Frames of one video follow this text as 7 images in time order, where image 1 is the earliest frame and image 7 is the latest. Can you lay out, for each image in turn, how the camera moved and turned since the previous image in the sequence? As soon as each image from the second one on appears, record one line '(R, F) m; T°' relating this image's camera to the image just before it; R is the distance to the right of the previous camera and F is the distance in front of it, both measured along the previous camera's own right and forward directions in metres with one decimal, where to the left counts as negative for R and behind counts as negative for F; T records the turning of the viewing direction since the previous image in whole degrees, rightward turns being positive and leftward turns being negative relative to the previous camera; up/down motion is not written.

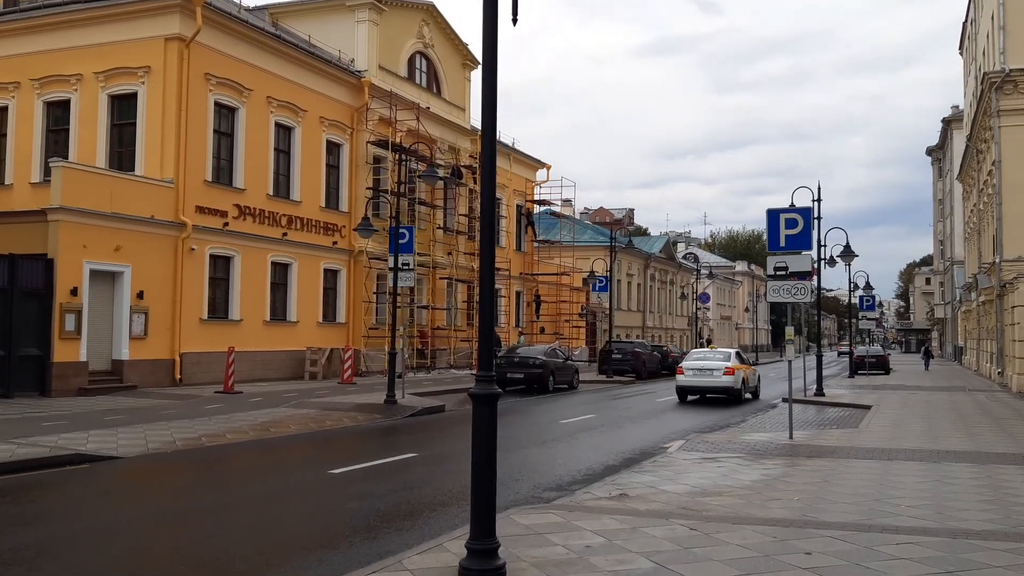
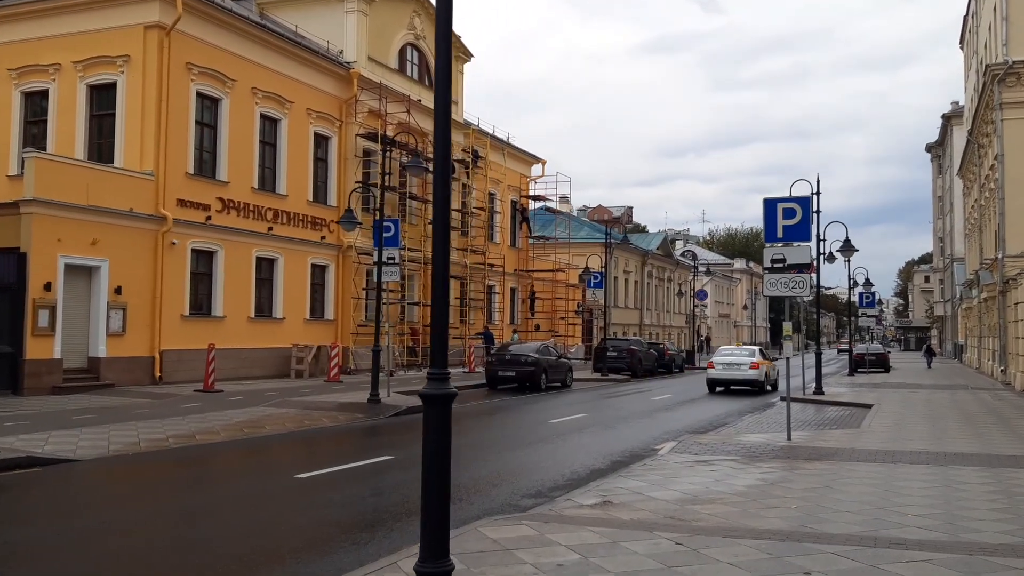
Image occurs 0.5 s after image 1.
(+0.2, +0.7) m; 0°
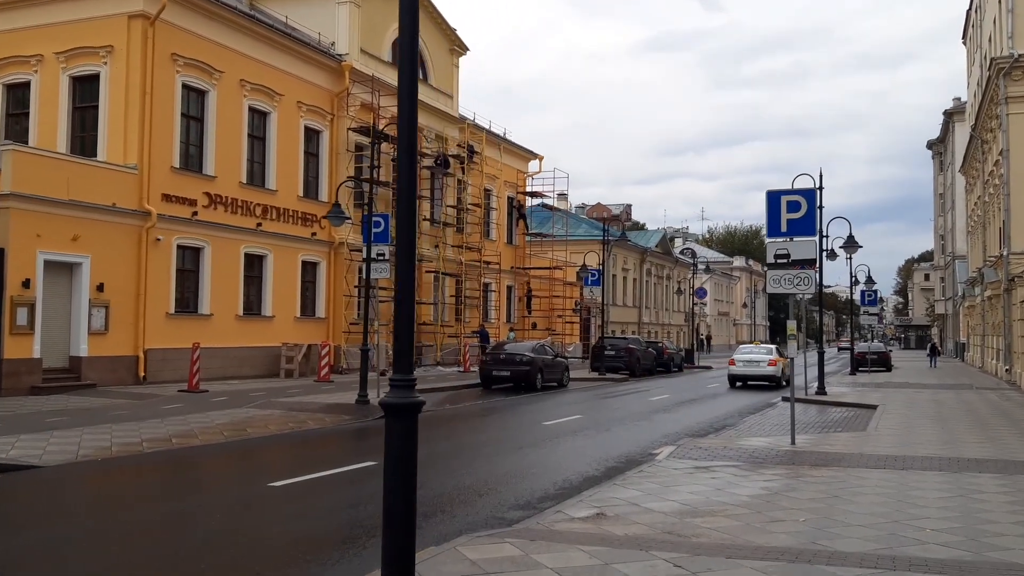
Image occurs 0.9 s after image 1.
(+0.1, +0.6) m; 0°
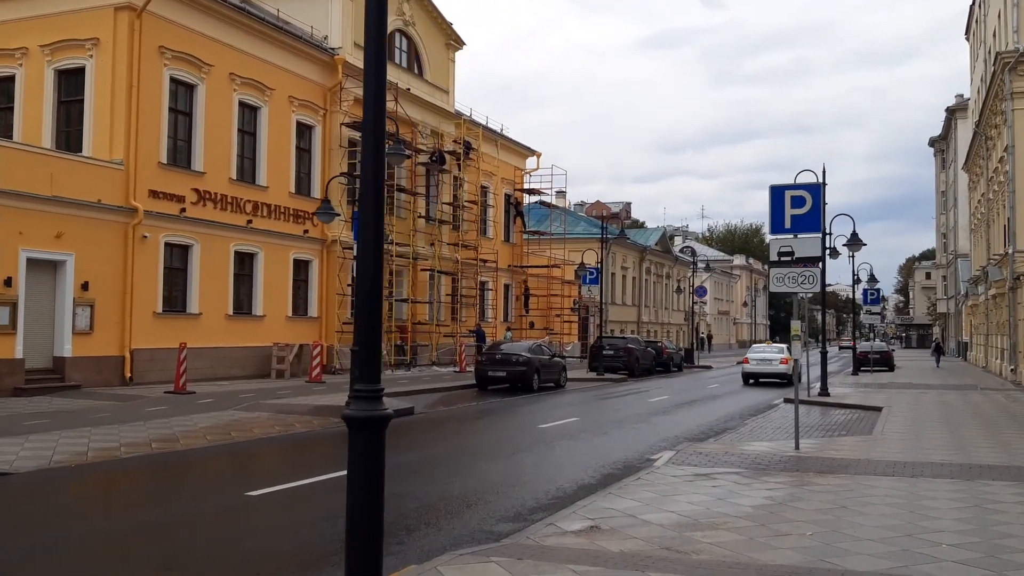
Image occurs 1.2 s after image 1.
(+0.1, +0.5) m; 0°
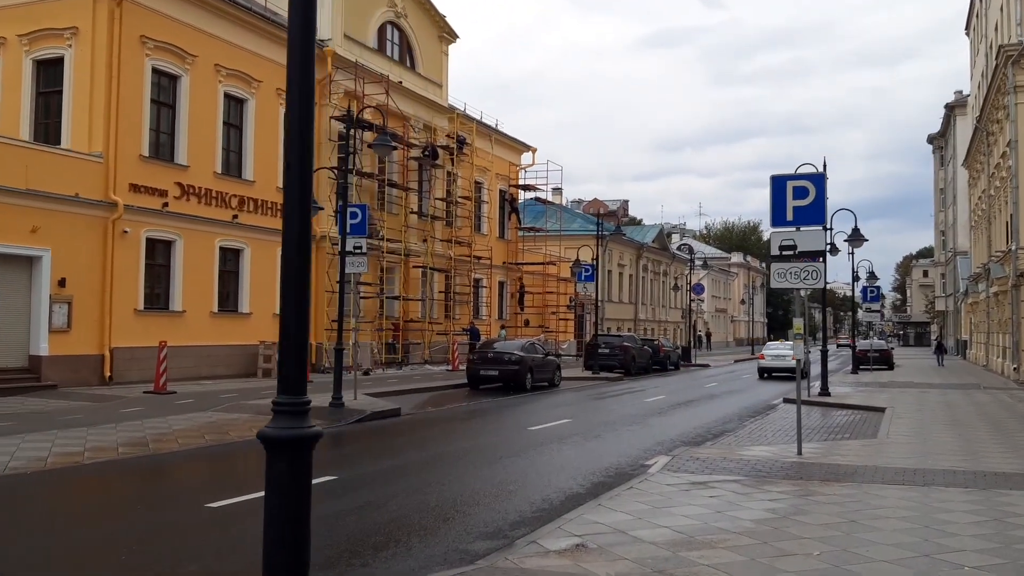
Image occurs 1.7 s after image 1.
(+0.1, +0.6) m; 0°
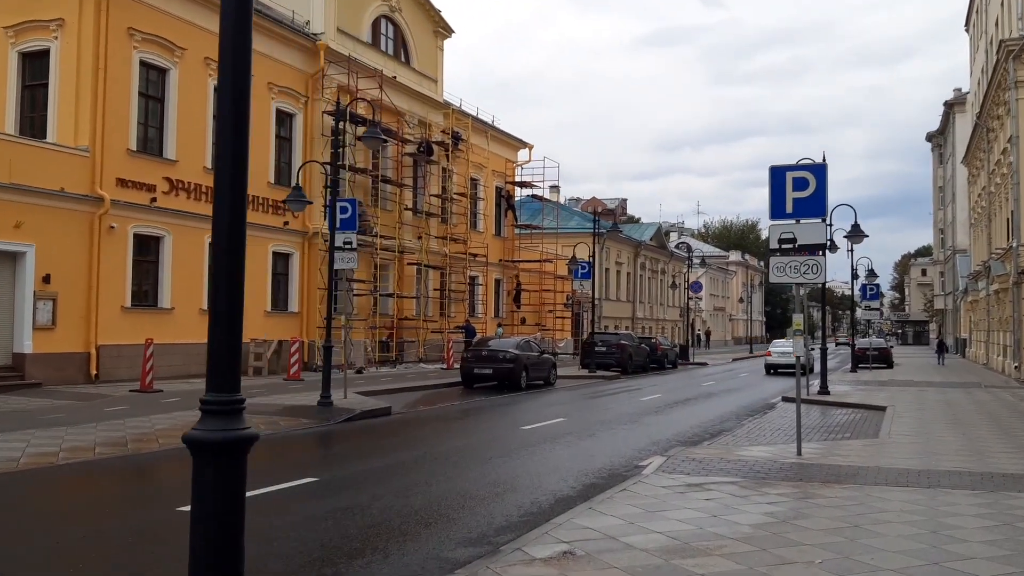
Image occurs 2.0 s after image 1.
(+0.1, +0.4) m; 0°
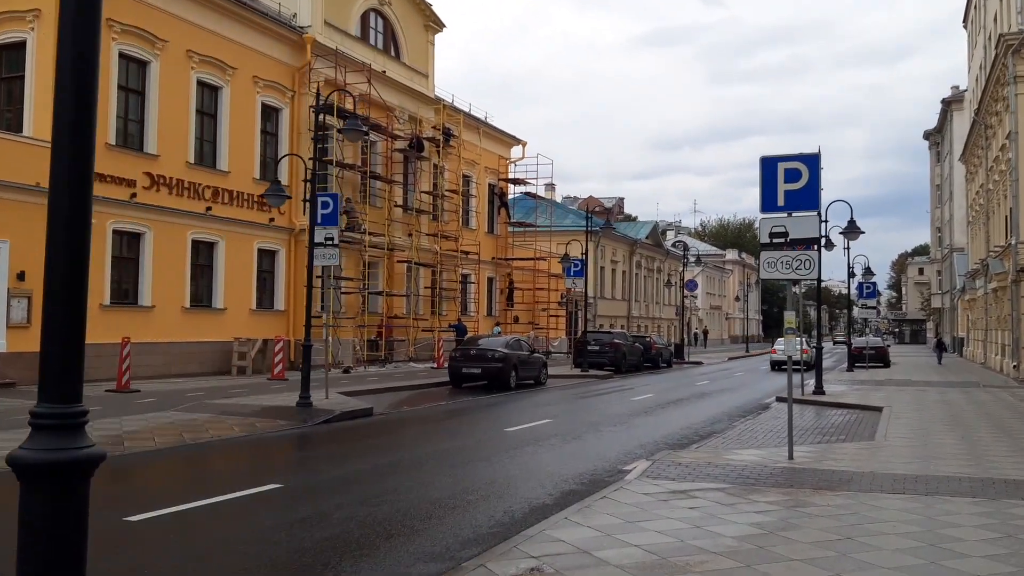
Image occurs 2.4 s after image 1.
(+0.2, +0.5) m; 0°
